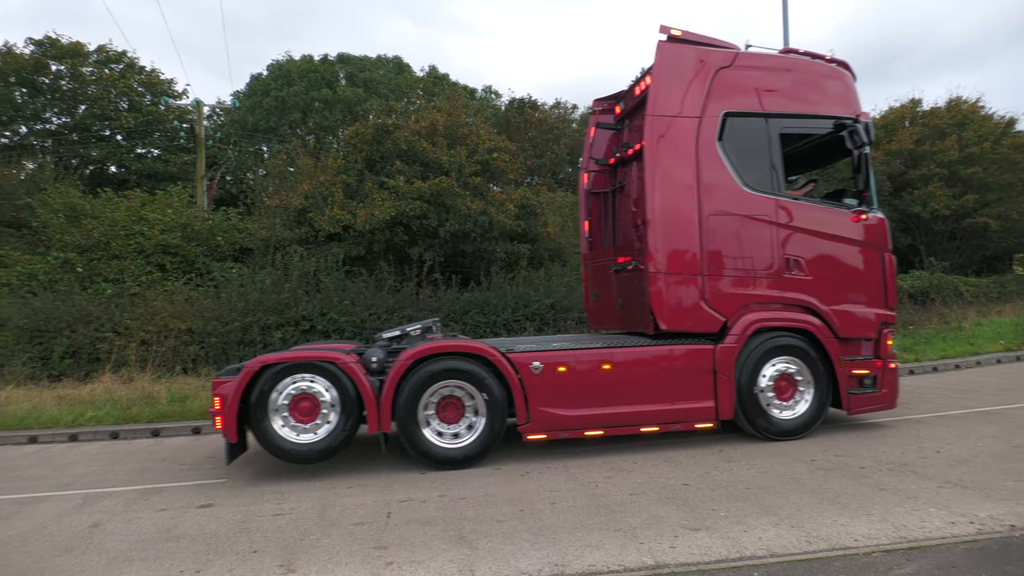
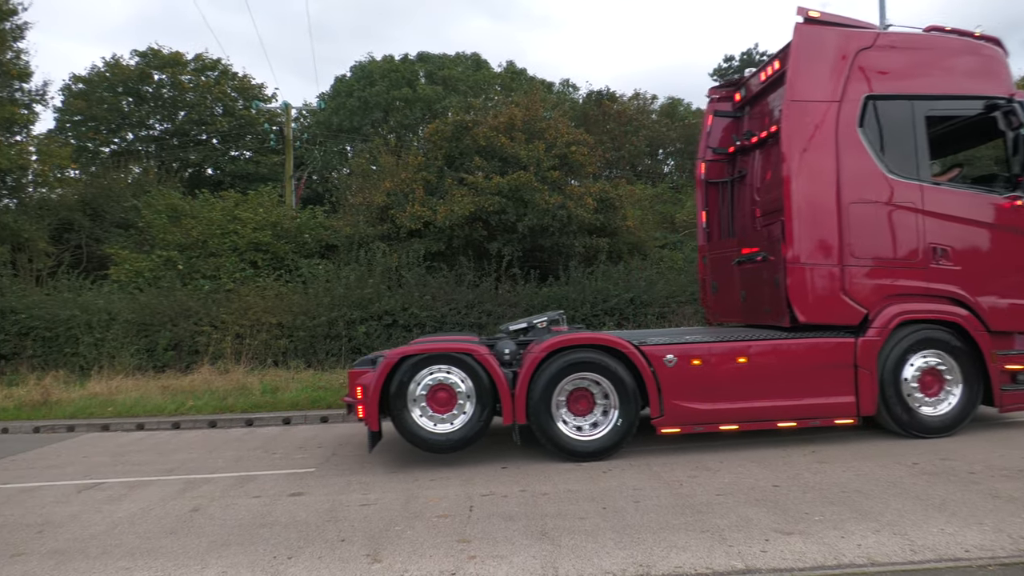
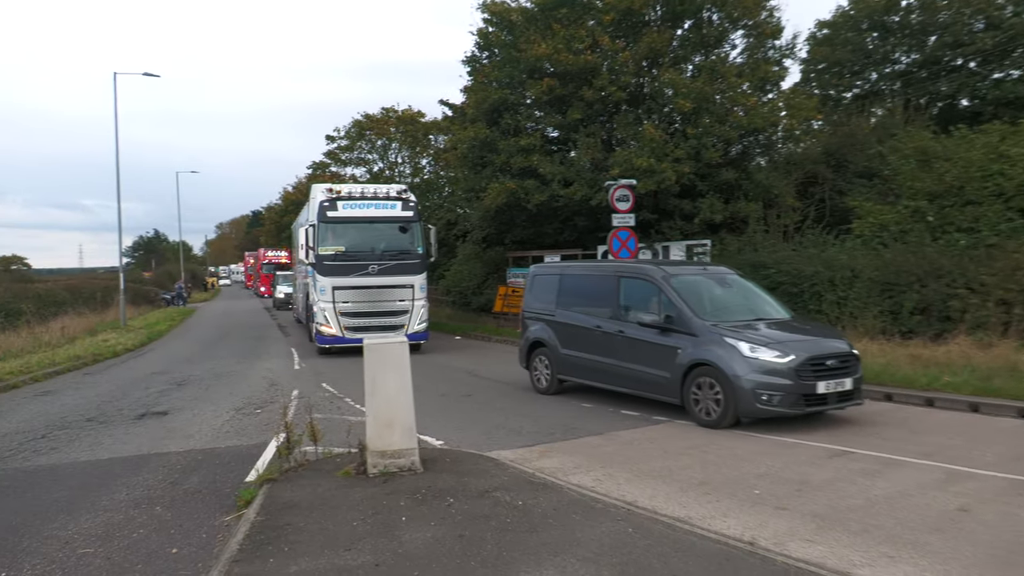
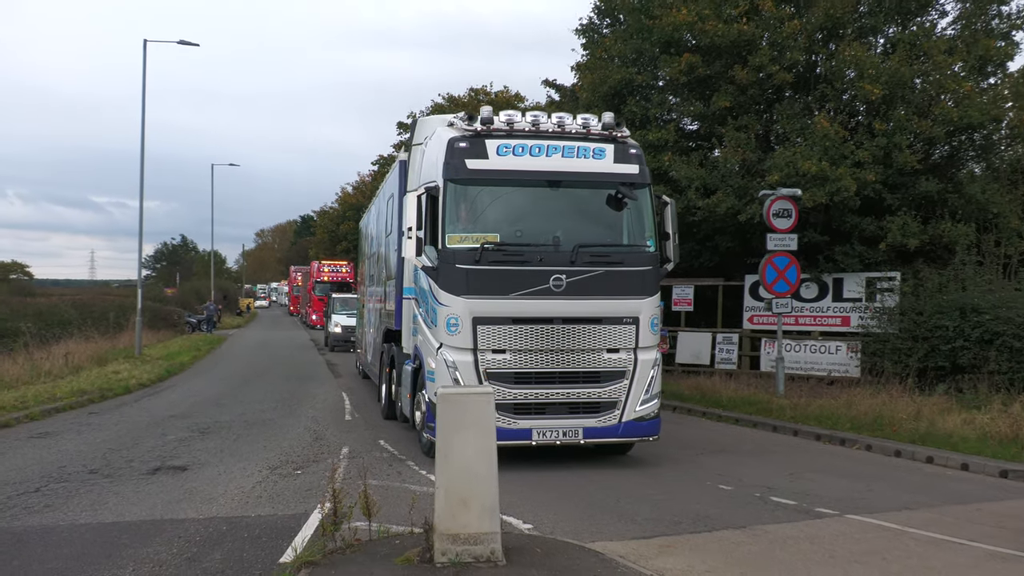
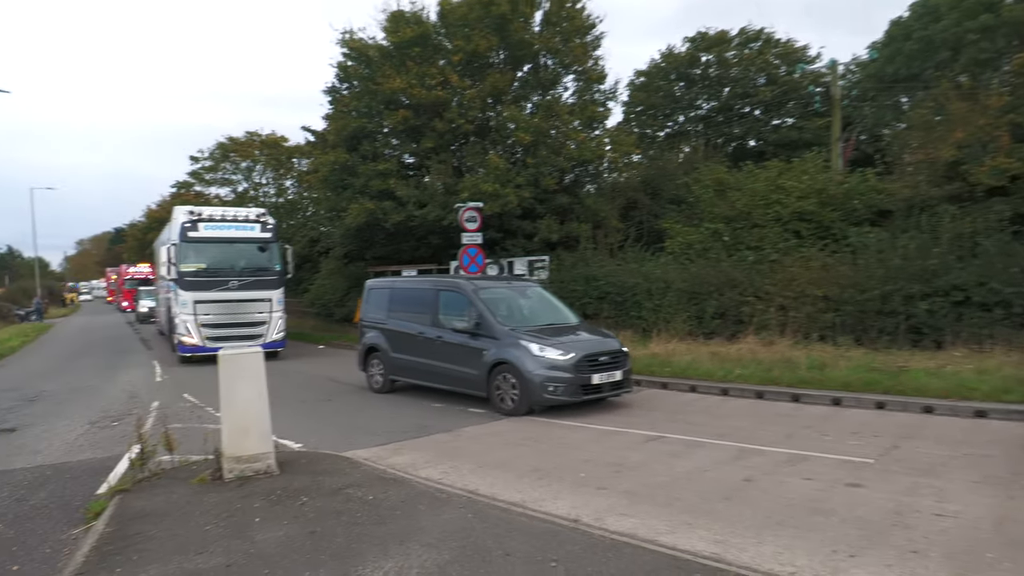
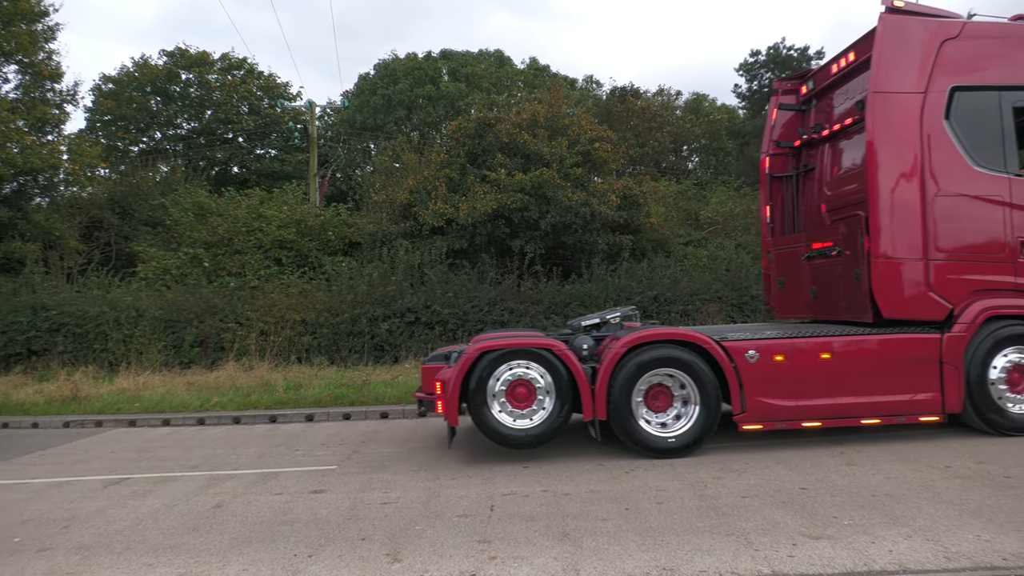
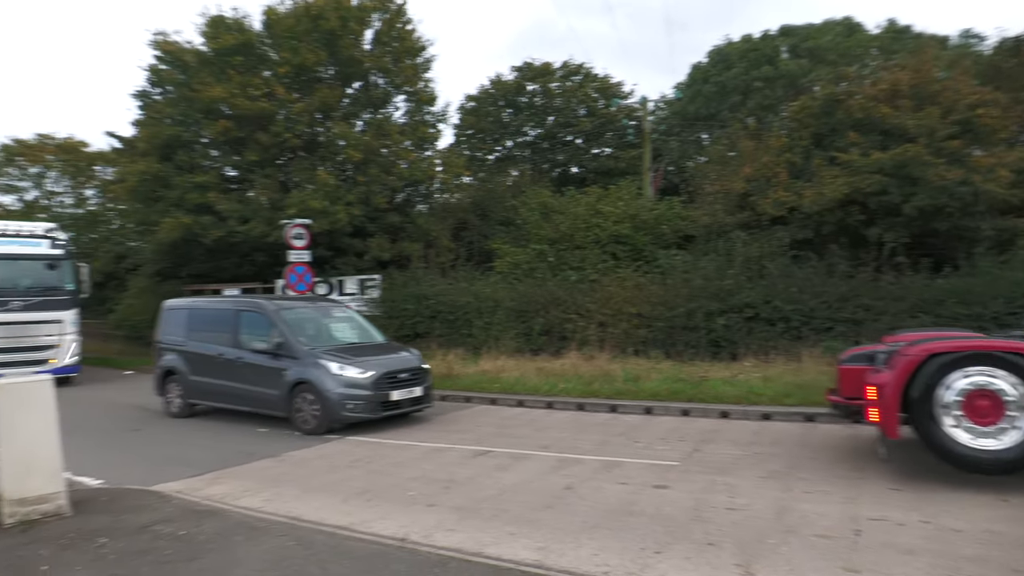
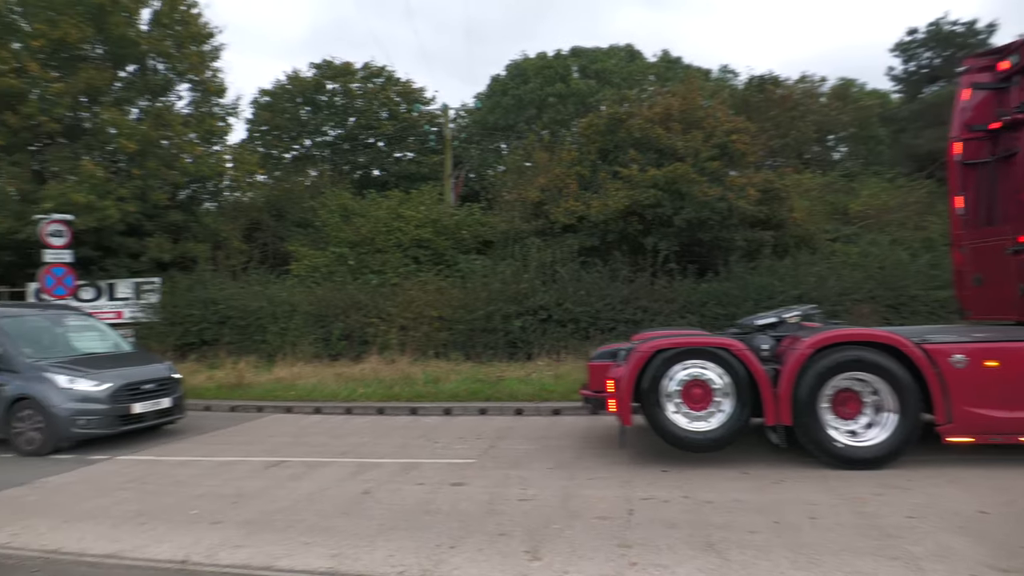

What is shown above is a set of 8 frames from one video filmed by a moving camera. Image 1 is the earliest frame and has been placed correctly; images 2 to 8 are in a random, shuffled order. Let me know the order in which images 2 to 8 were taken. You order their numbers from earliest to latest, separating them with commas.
2, 6, 8, 7, 5, 3, 4
